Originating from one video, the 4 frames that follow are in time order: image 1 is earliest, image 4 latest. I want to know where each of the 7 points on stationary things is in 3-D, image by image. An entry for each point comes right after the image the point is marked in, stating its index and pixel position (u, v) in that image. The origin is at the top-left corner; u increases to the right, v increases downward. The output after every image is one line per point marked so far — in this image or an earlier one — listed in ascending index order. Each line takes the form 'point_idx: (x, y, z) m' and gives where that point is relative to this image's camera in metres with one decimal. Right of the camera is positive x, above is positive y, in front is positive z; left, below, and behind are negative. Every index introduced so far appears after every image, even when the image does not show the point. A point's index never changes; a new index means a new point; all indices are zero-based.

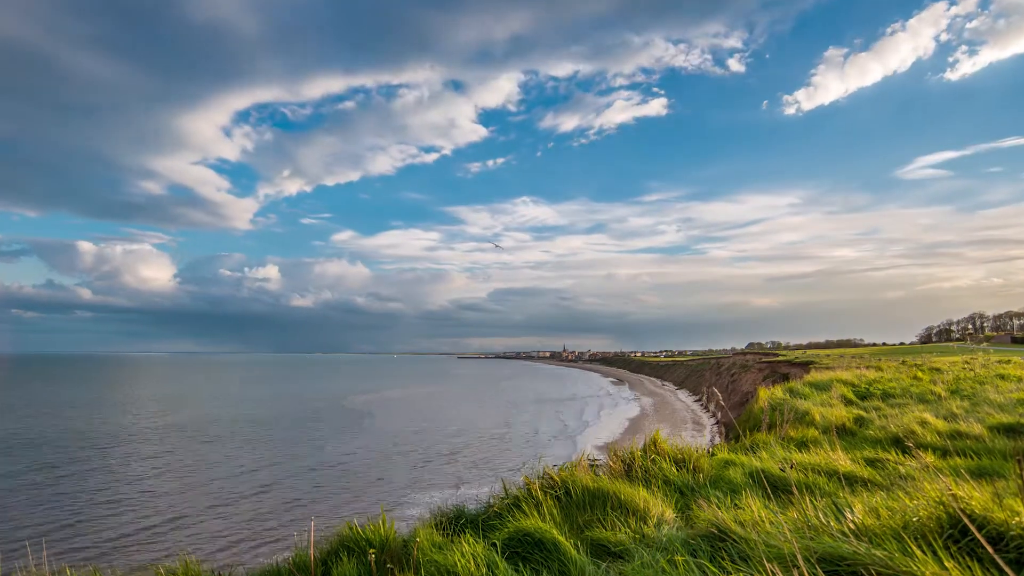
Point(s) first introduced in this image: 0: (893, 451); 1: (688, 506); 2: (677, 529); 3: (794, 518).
0: (+11.1, -4.7, +15.4) m
1: (+4.5, -5.5, +13.5) m
2: (+3.6, -5.0, +11.5) m
3: (+5.5, -4.4, +10.6) m
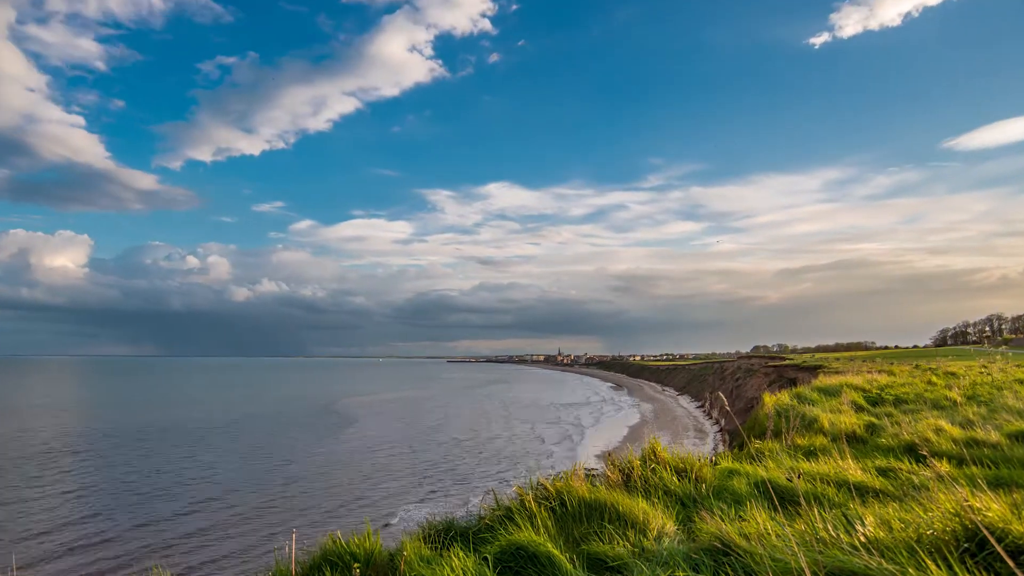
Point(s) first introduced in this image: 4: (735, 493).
0: (+10.8, -4.7, +14.4) m
1: (+4.2, -5.5, +12.5) m
2: (+3.3, -5.0, +10.5) m
3: (+5.3, -4.4, +9.7) m
4: (+5.8, -5.3, +13.7) m
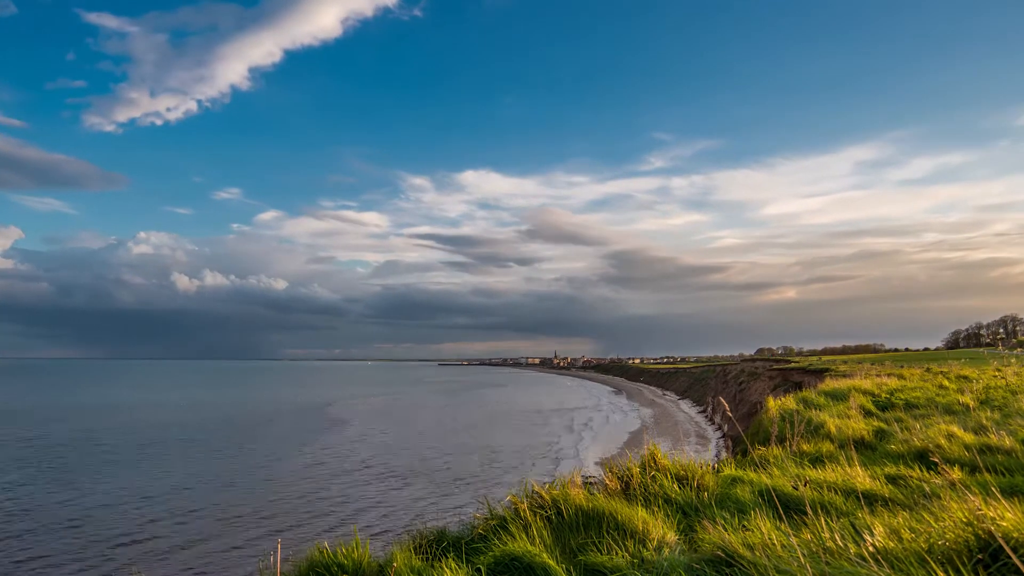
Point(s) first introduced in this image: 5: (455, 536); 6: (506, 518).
0: (+10.6, -4.7, +13.7) m
1: (+4.1, -5.5, +11.9) m
2: (+3.1, -5.0, +9.8) m
3: (+5.1, -4.4, +9.0) m
4: (+5.6, -5.3, +13.1) m
5: (-1.6, -7.0, +14.8) m
6: (-0.2, -6.4, +14.5) m
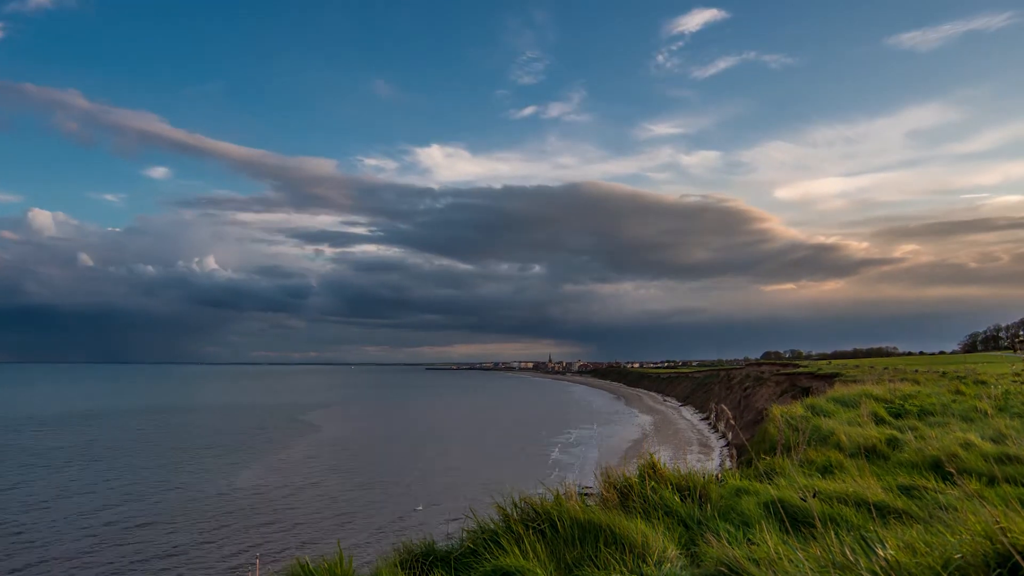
0: (+10.4, -4.7, +12.8) m
1: (+3.8, -5.5, +11.0) m
2: (+2.9, -5.0, +8.9) m
3: (+4.8, -4.4, +8.1) m
4: (+5.4, -5.3, +12.2) m
5: (-1.9, -7.0, +13.9) m
6: (-0.4, -6.4, +13.6) m
